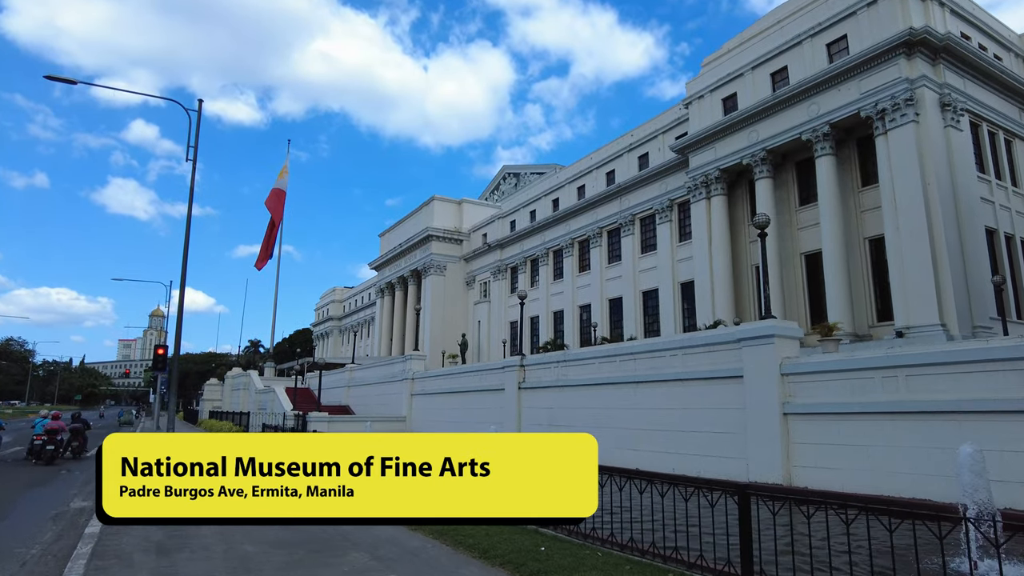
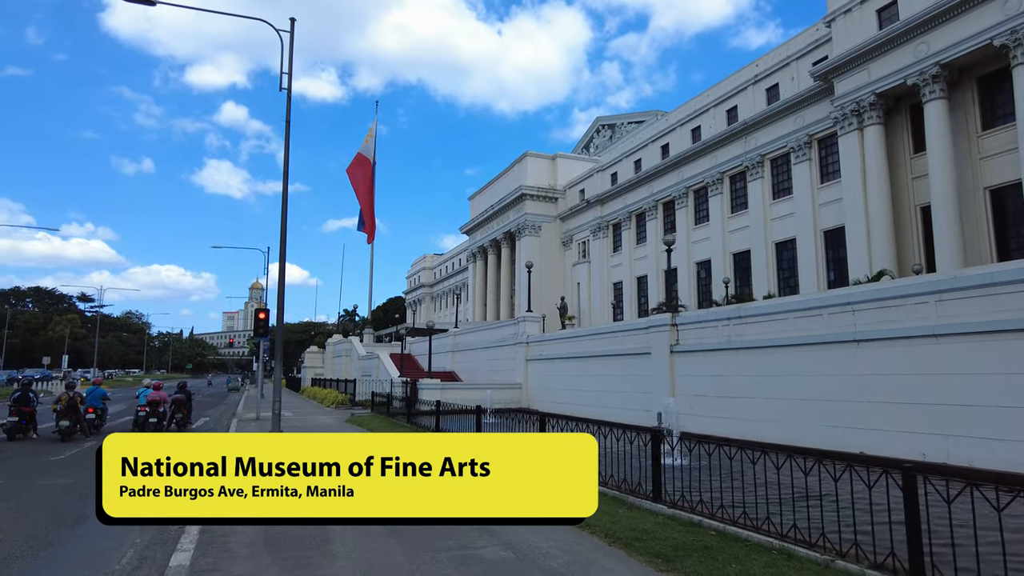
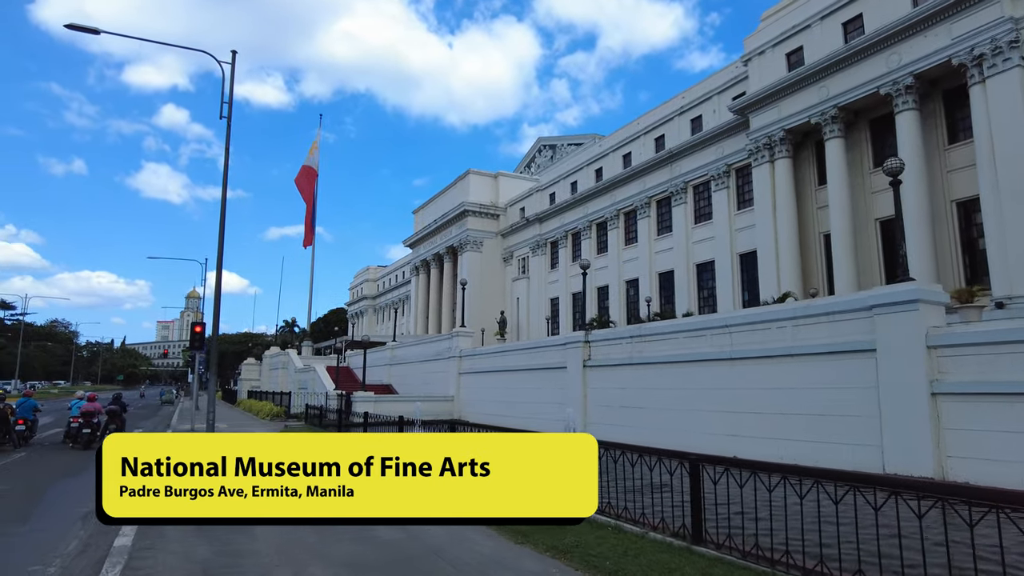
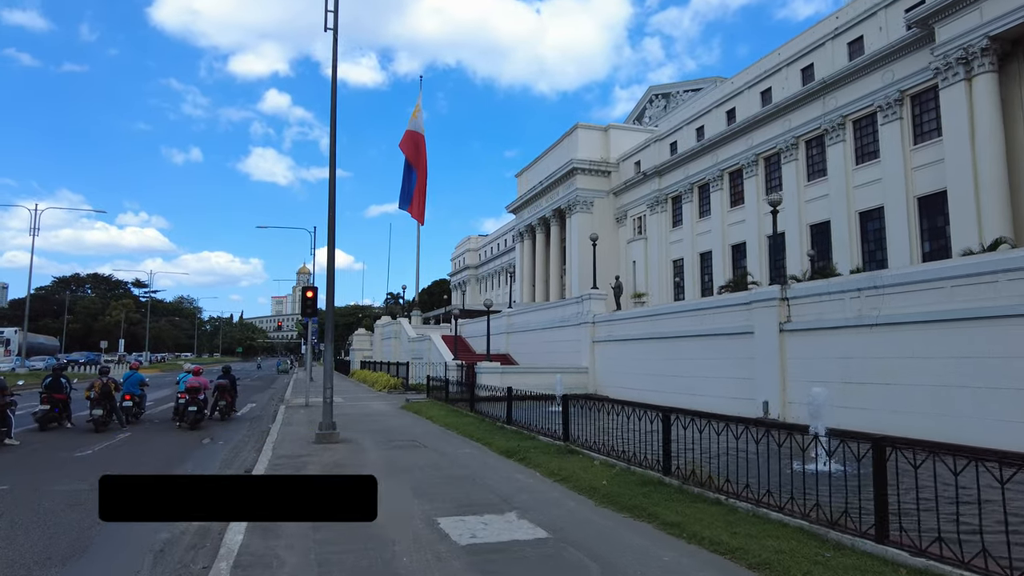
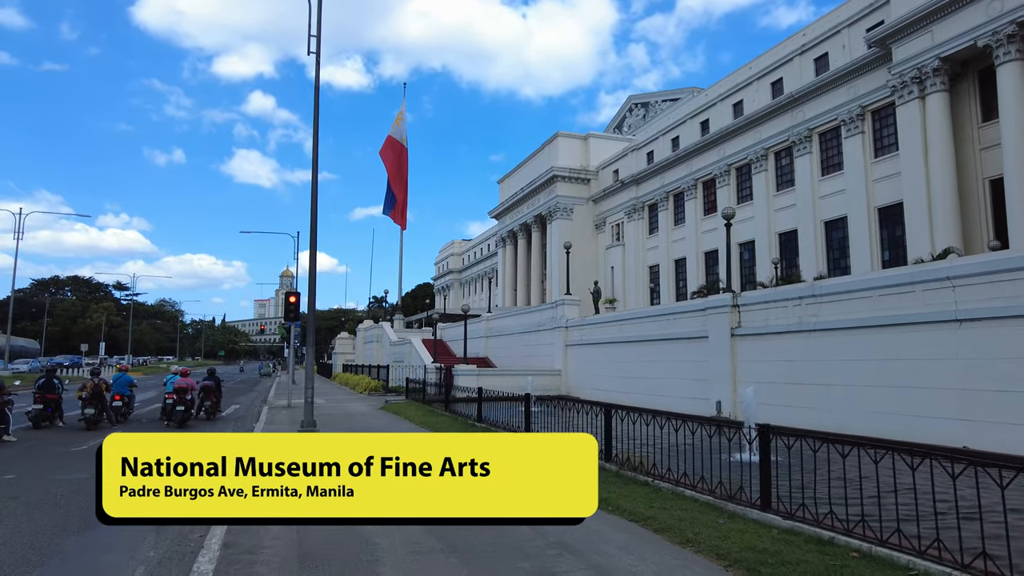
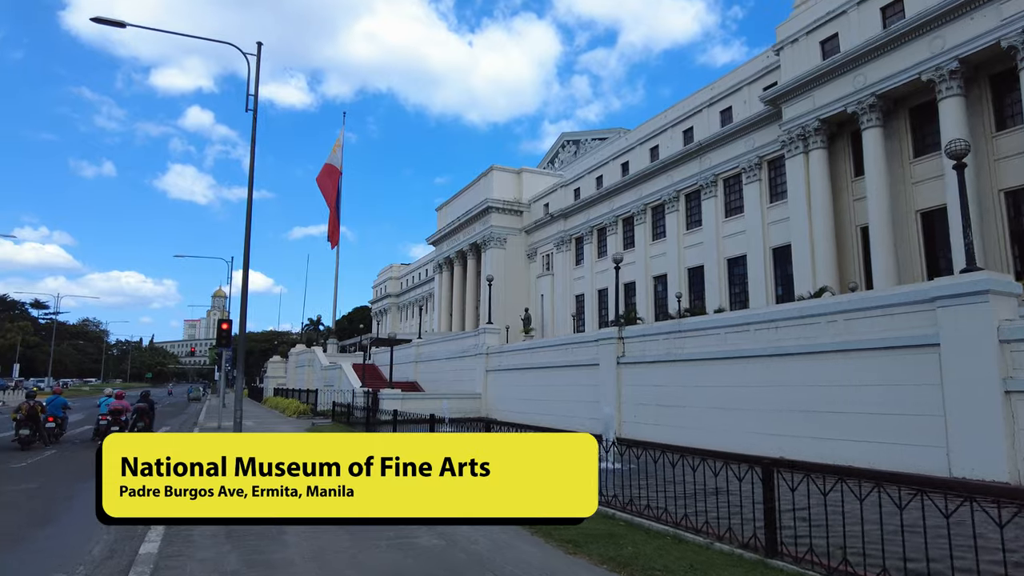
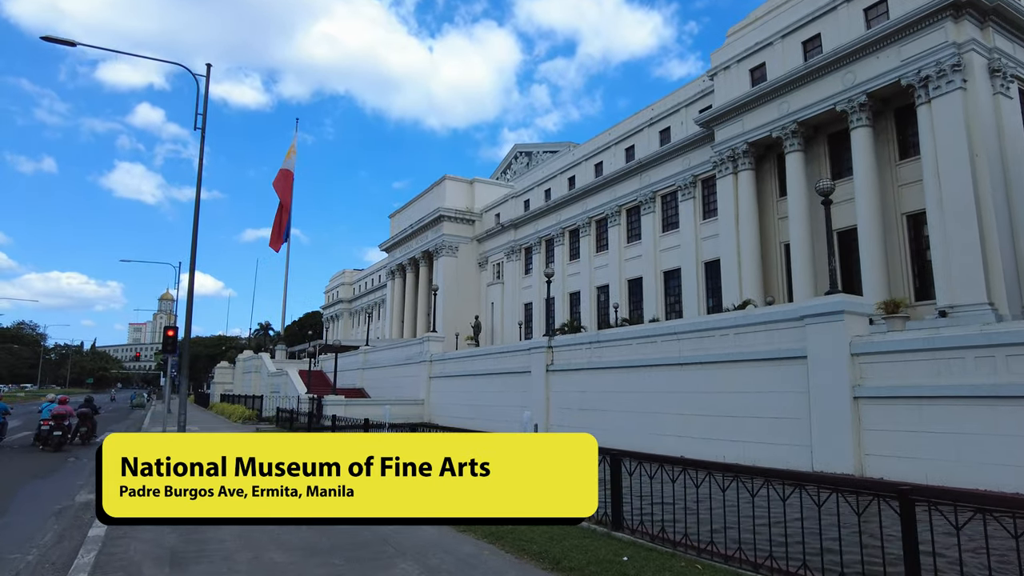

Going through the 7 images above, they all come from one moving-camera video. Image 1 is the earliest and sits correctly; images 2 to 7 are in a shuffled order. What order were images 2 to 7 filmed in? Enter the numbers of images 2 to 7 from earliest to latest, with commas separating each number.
7, 3, 6, 2, 5, 4
